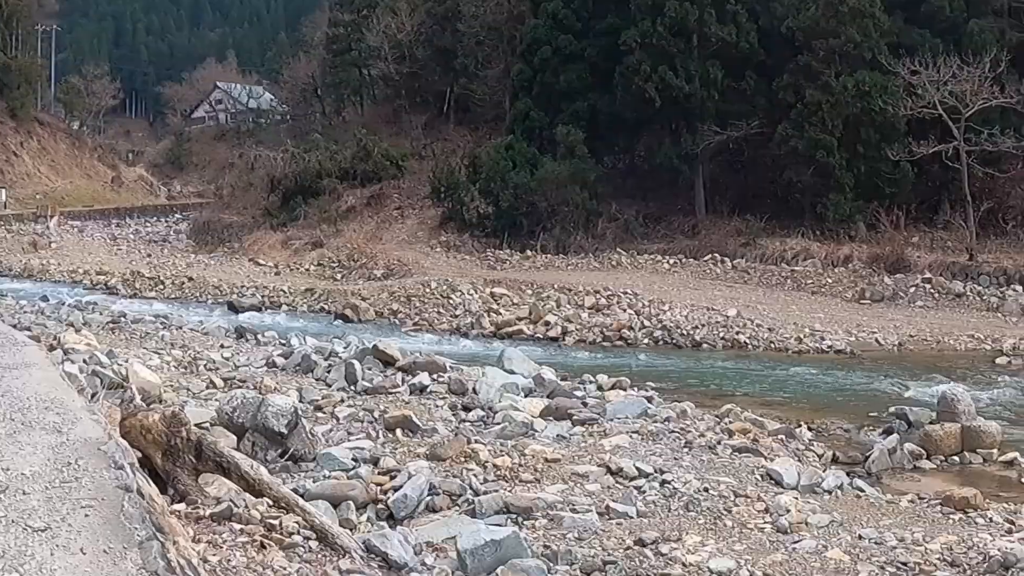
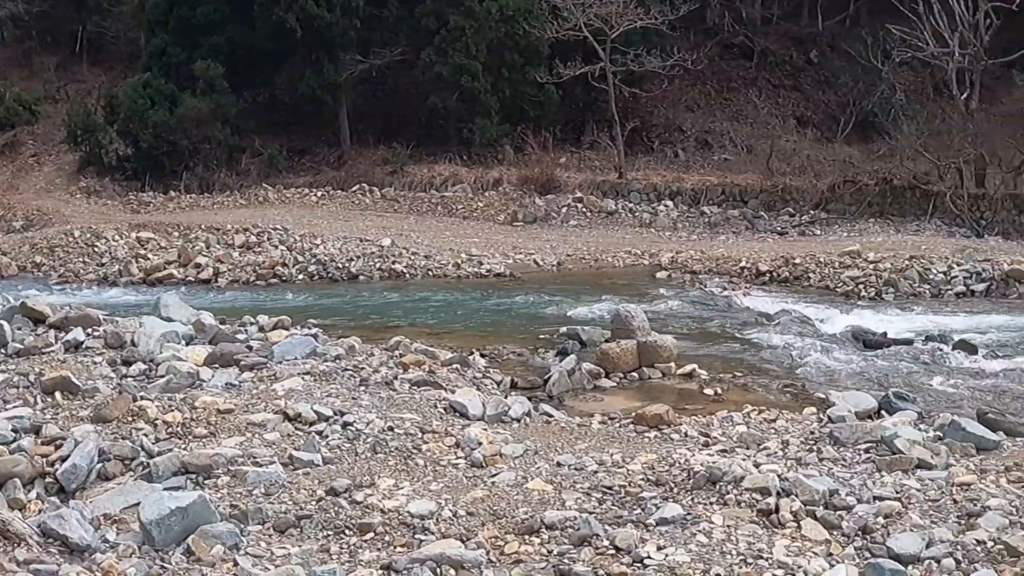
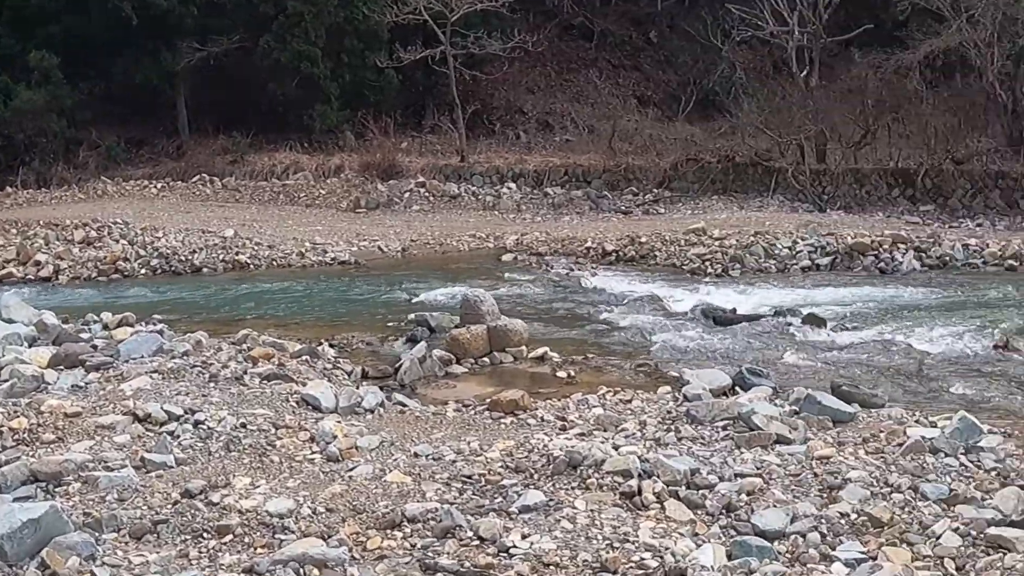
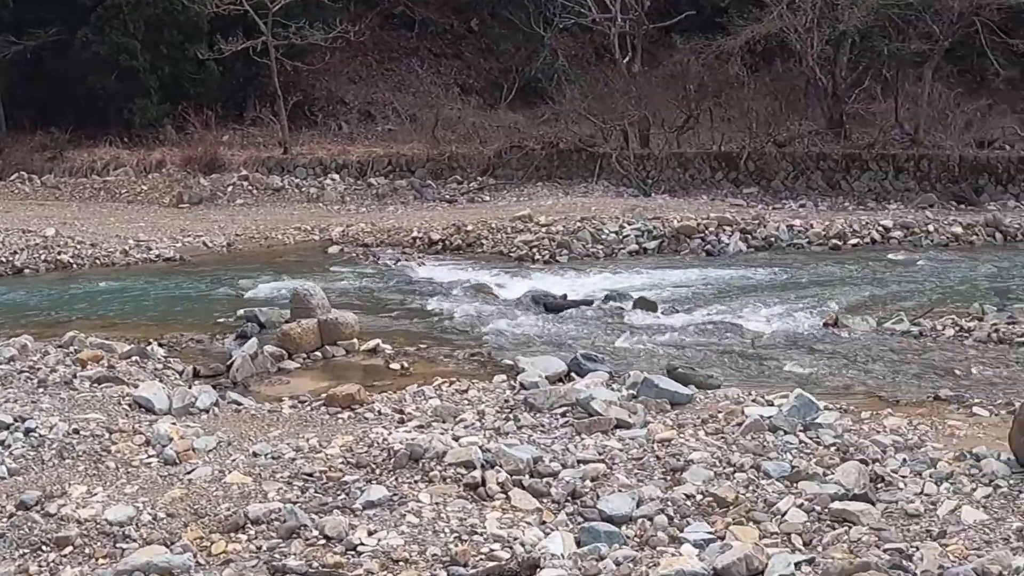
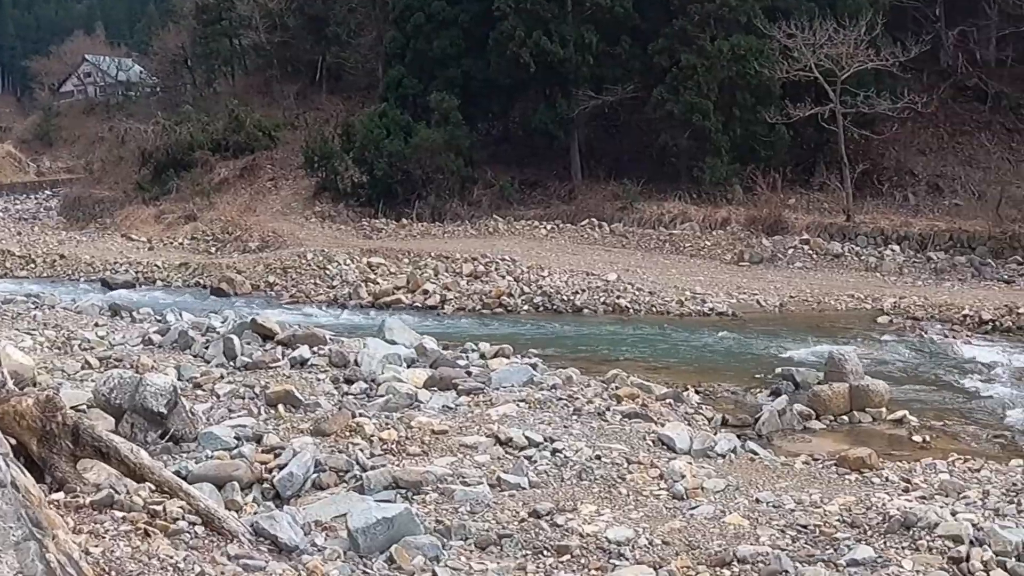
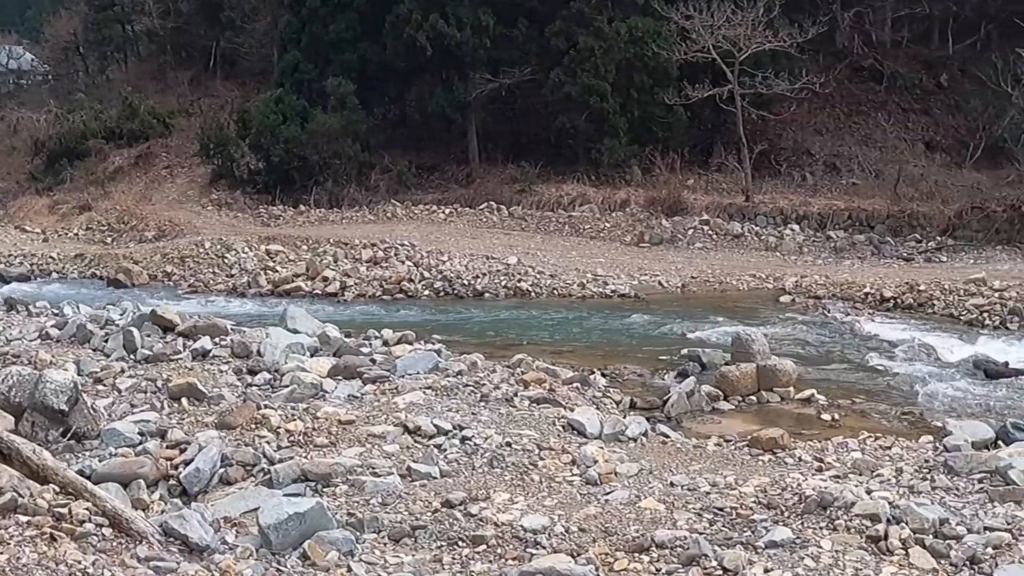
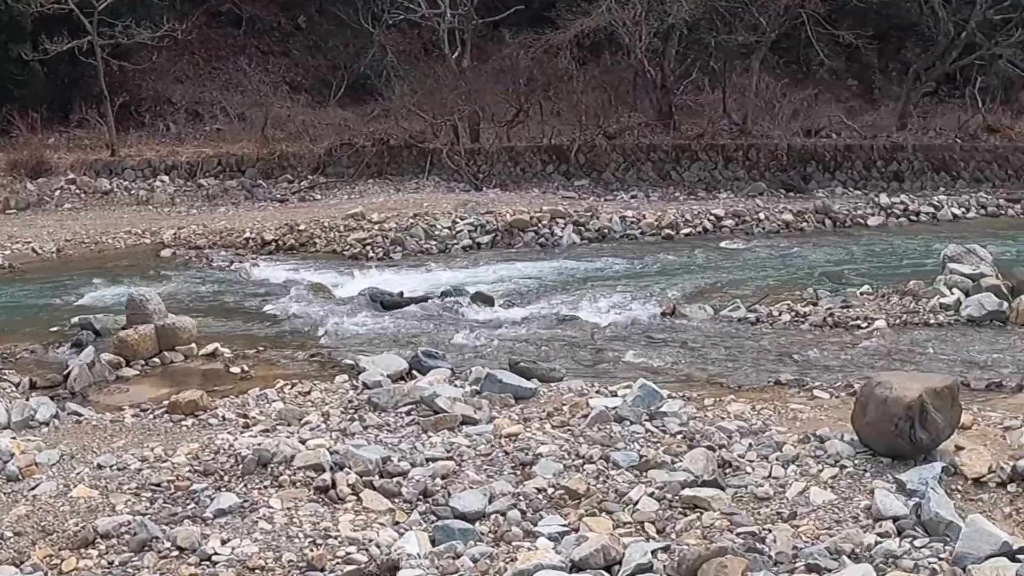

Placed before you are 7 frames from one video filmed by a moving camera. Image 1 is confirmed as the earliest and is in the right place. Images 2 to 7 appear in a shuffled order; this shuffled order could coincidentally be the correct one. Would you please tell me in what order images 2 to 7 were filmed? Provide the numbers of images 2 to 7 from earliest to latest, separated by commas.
5, 6, 2, 3, 4, 7
